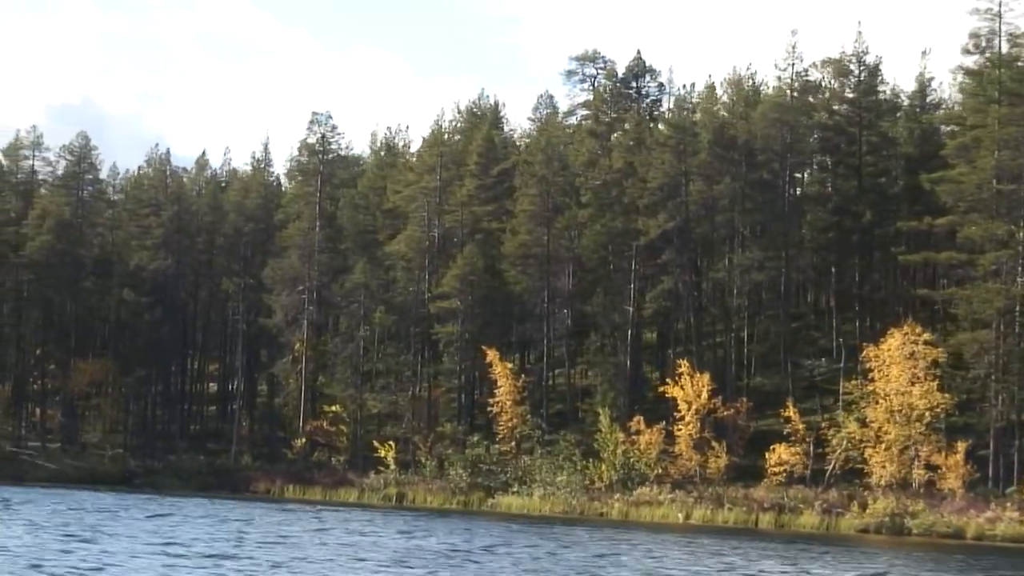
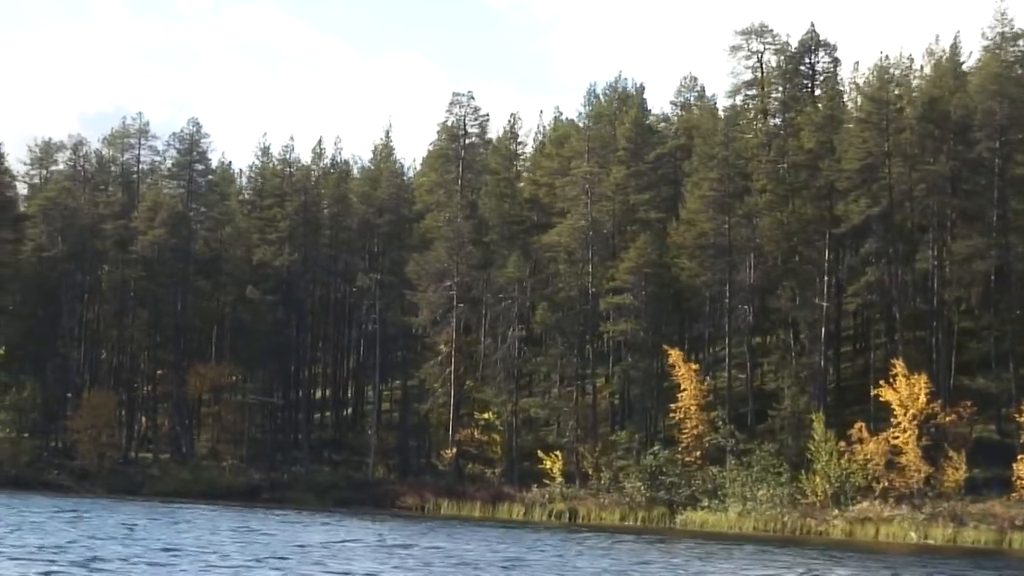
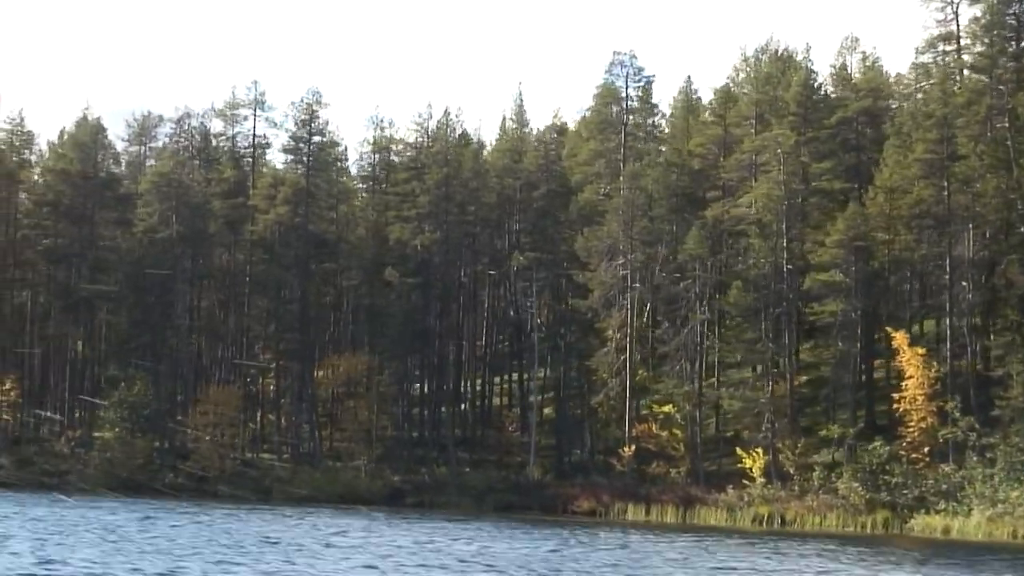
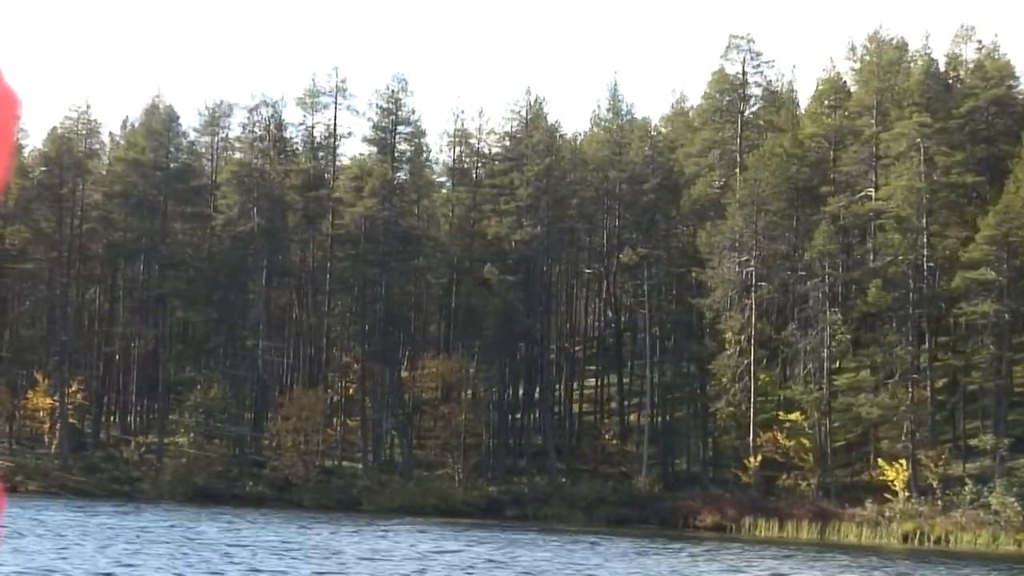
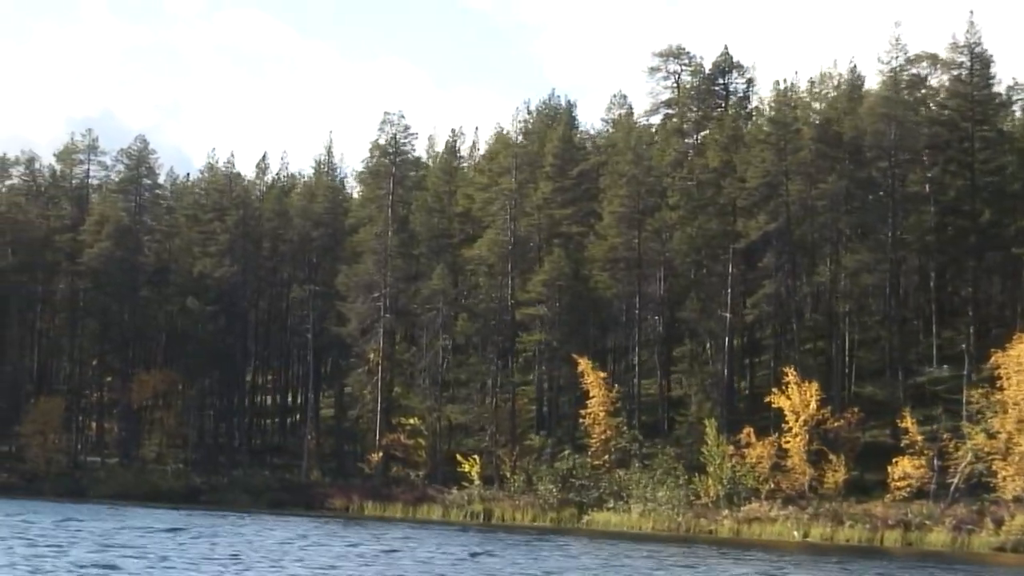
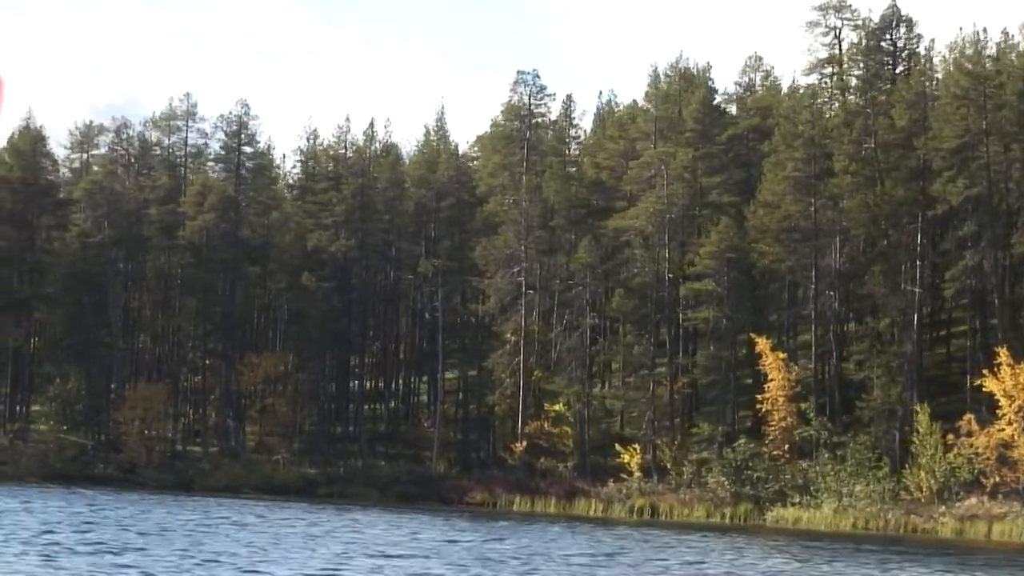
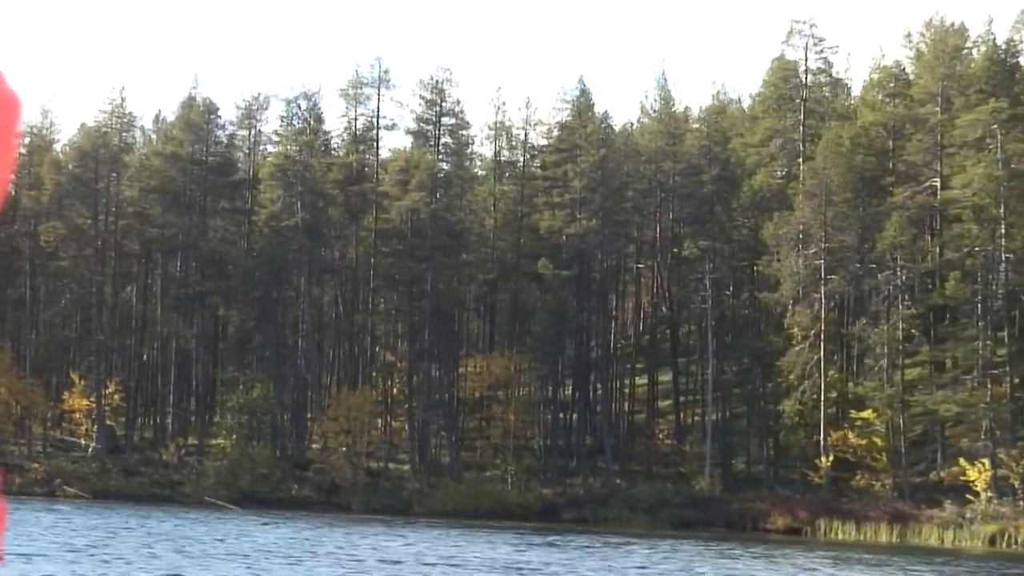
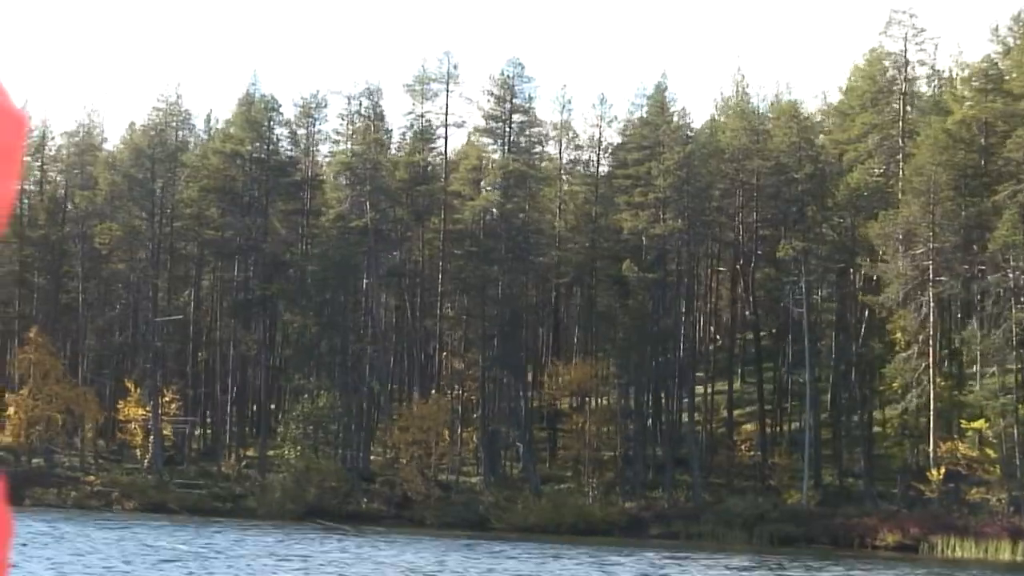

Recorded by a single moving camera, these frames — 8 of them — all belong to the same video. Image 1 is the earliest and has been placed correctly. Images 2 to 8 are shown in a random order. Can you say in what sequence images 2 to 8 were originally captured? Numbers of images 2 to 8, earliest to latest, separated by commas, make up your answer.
5, 2, 6, 3, 4, 7, 8
